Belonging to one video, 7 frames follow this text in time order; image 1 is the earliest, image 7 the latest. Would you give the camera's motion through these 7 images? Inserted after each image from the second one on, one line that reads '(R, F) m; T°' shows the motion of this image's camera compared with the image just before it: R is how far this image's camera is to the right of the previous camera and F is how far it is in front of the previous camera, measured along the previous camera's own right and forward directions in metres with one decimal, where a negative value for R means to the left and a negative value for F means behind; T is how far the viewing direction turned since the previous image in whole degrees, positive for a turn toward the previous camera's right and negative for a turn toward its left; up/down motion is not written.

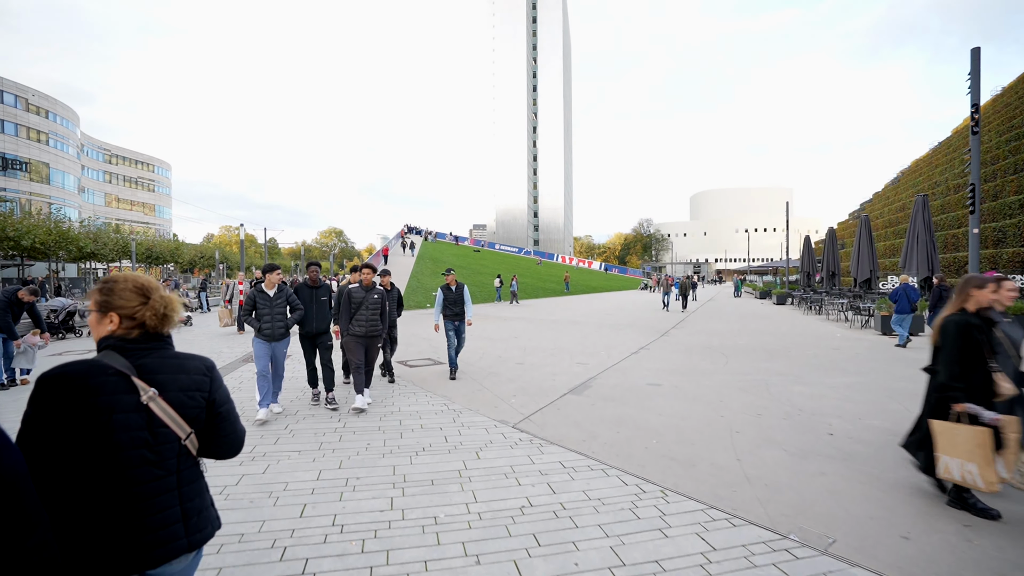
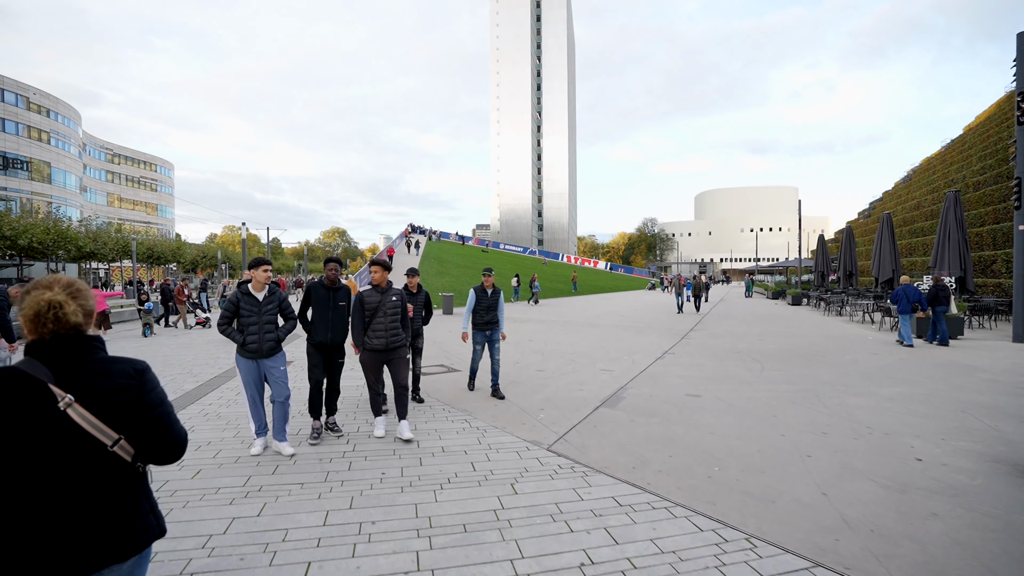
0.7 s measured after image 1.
(-0.3, +0.8) m; 0°
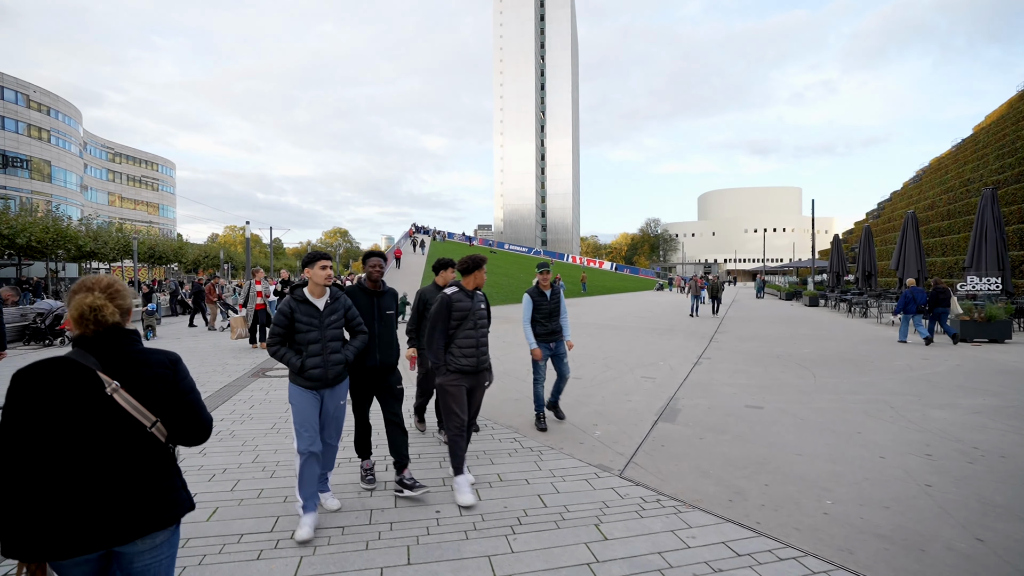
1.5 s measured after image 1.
(-0.6, +0.8) m; 0°
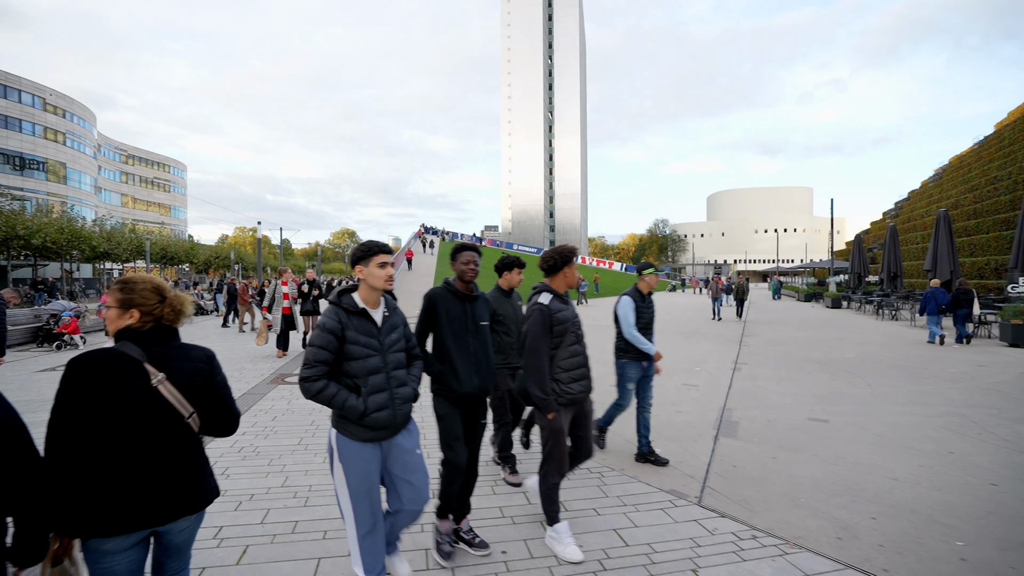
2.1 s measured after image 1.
(-0.4, +0.5) m; -1°
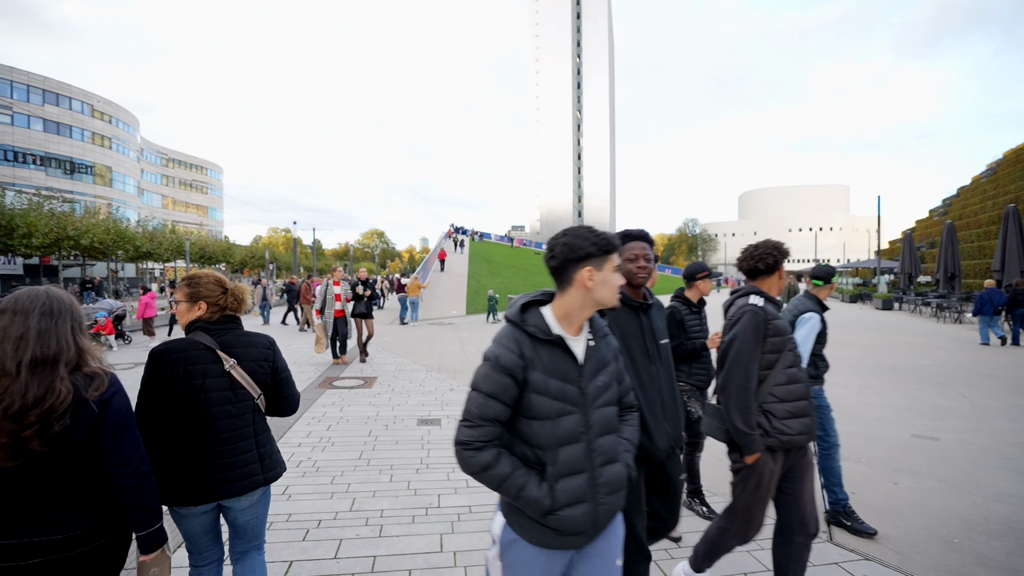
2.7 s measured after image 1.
(-0.5, +0.5) m; -3°
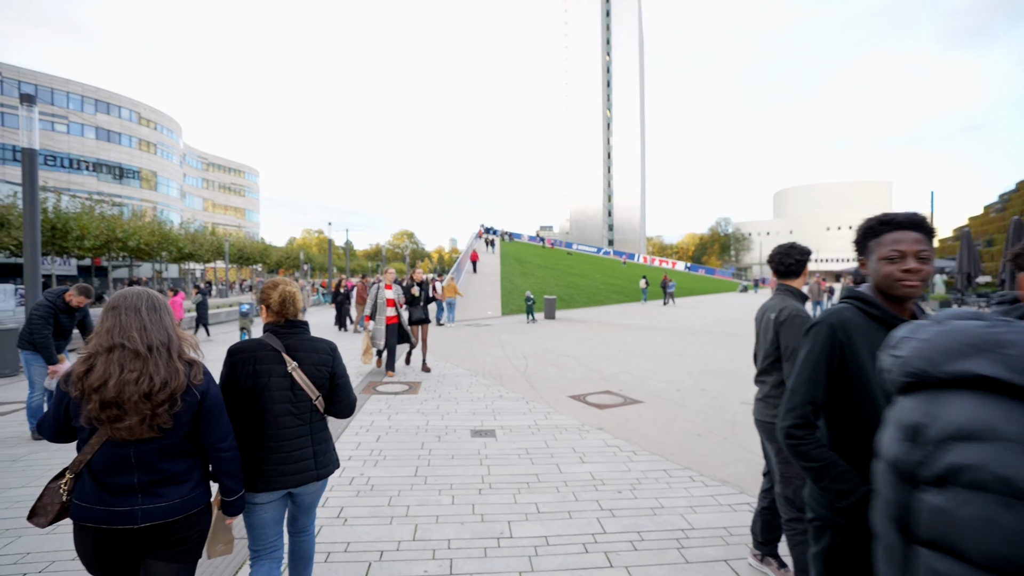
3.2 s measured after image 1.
(-0.4, +0.4) m; -3°
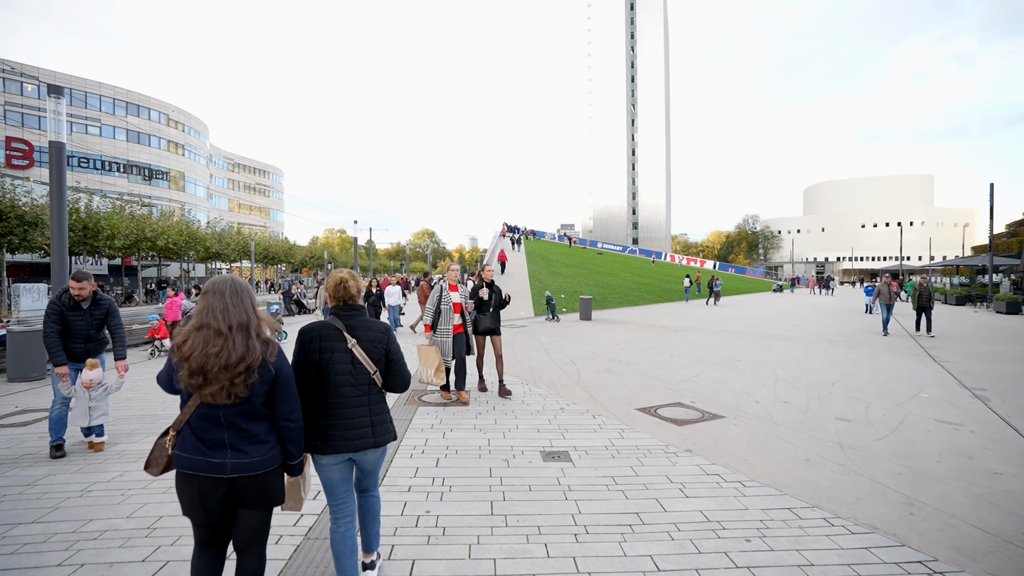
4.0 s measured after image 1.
(-0.5, +0.8) m; -2°
